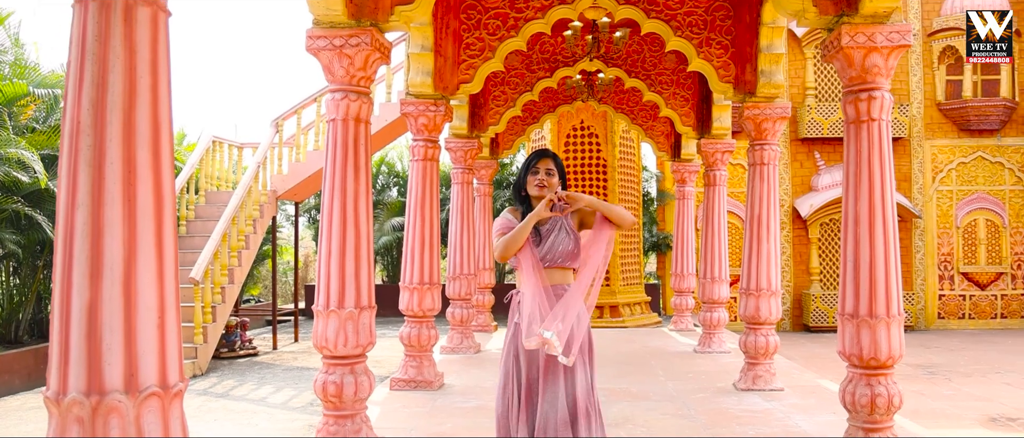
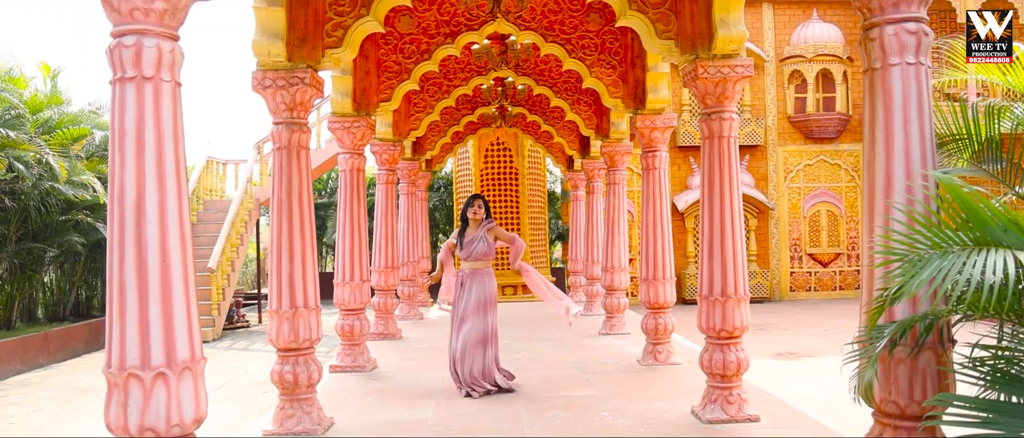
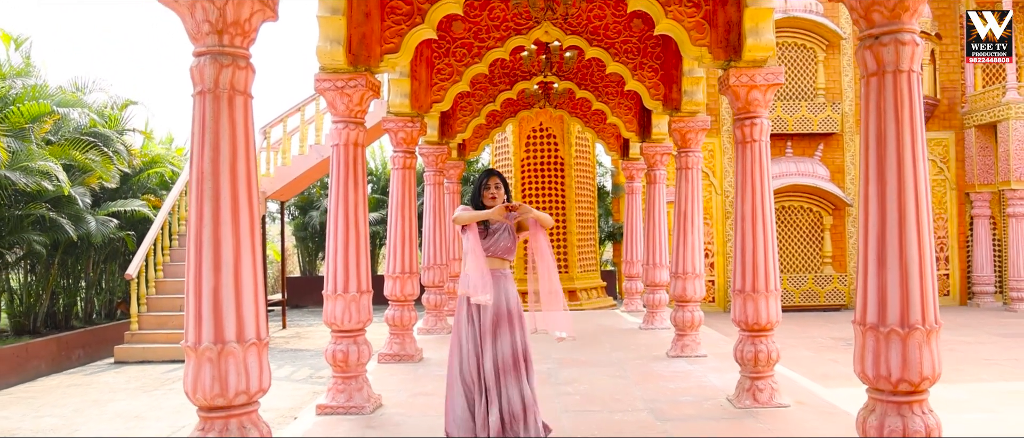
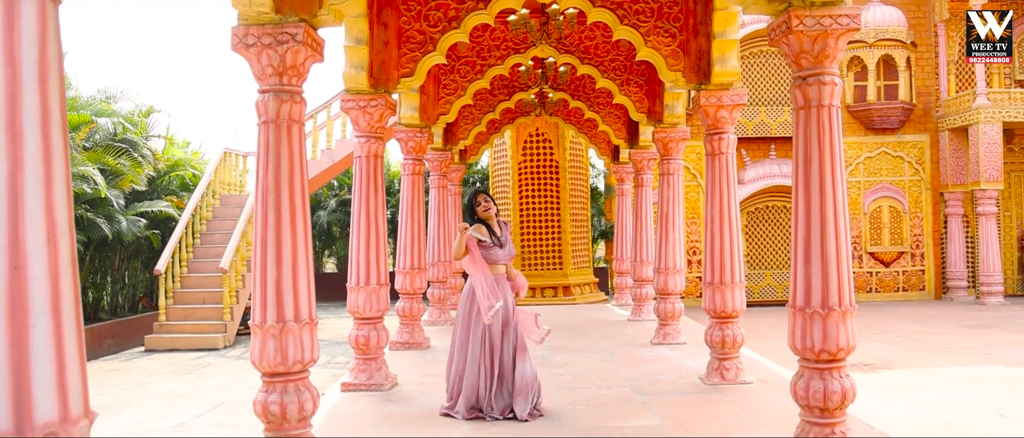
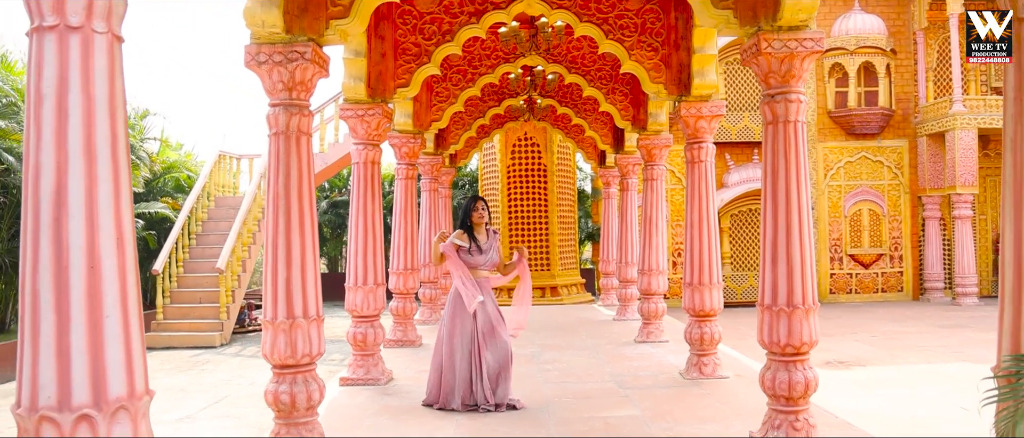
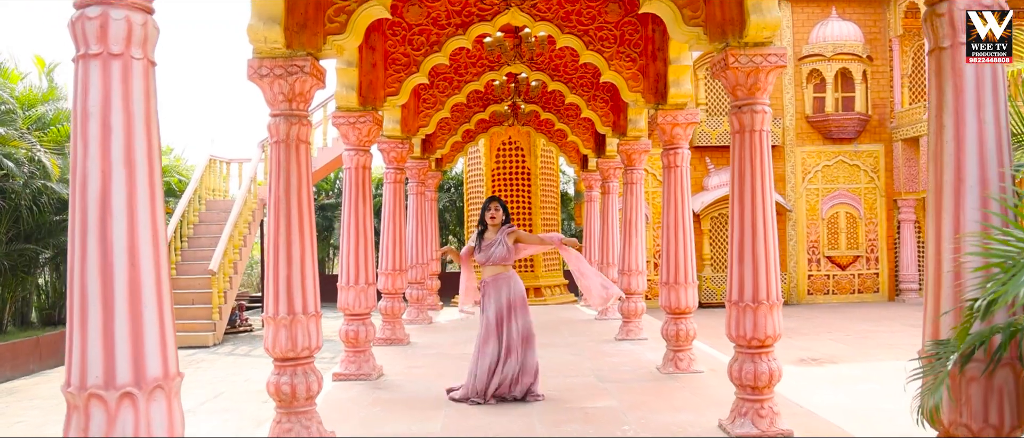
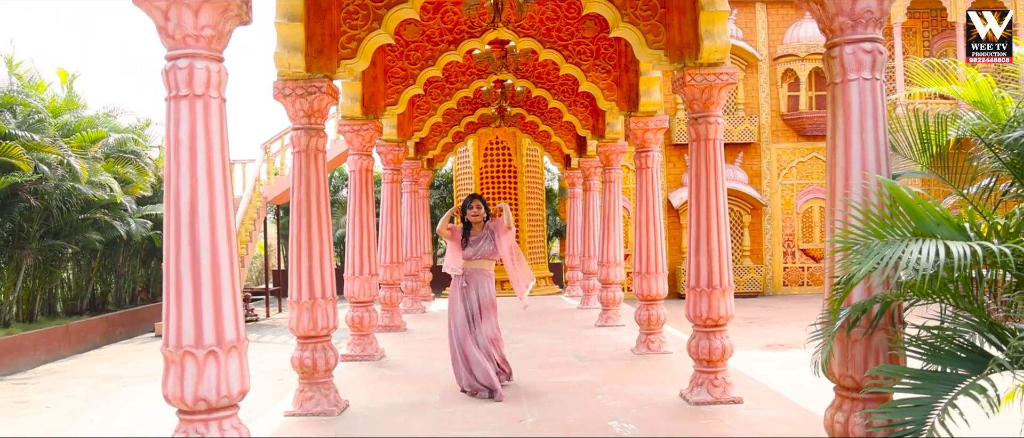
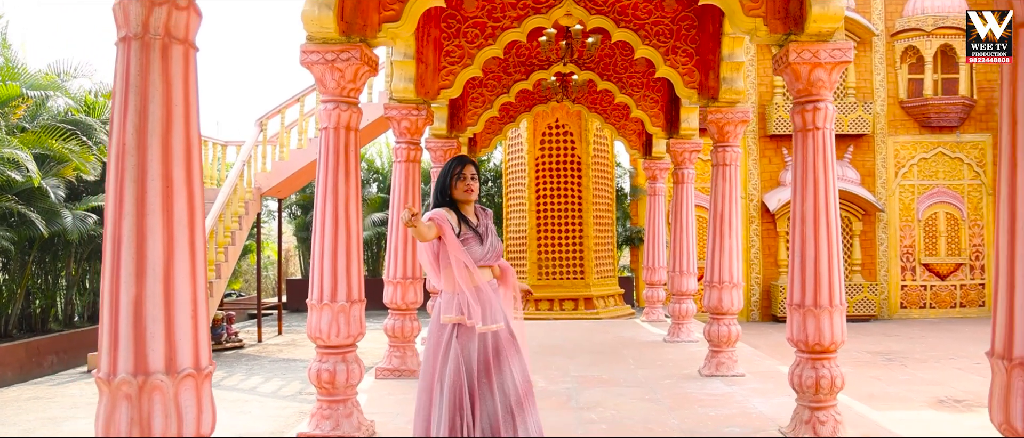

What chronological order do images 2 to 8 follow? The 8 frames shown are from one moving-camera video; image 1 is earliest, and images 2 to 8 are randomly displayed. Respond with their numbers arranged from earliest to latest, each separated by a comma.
8, 3, 4, 5, 6, 2, 7
